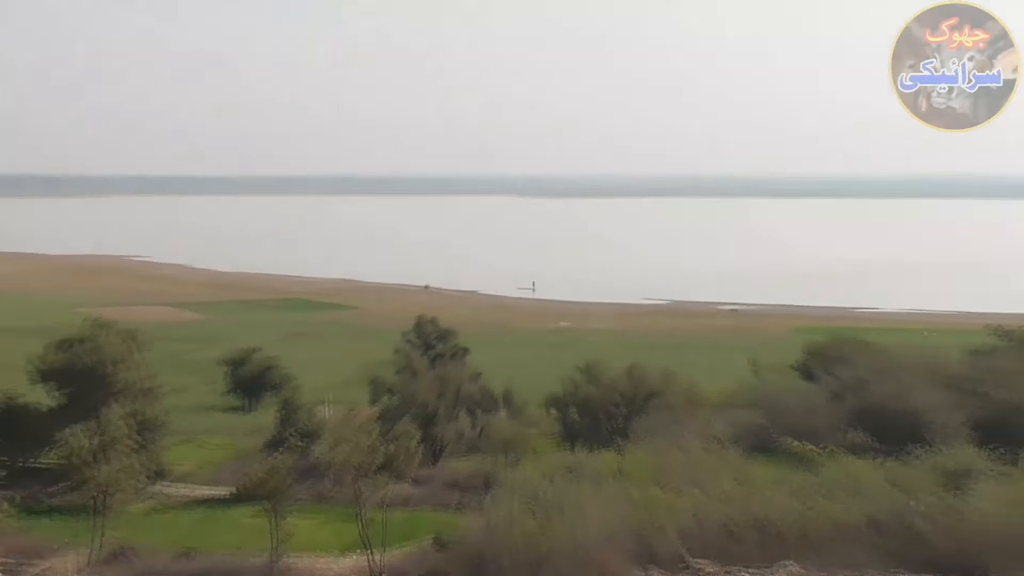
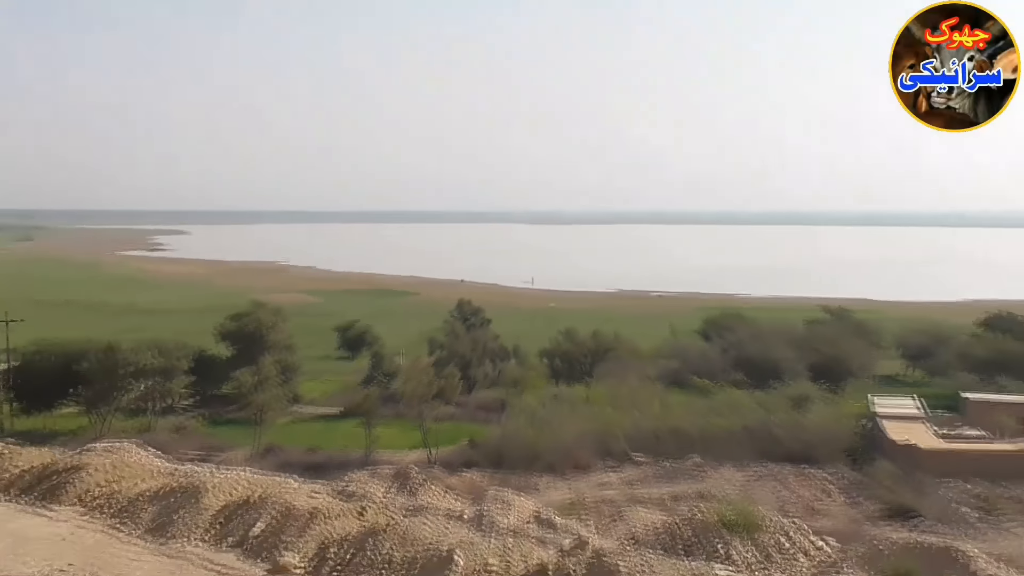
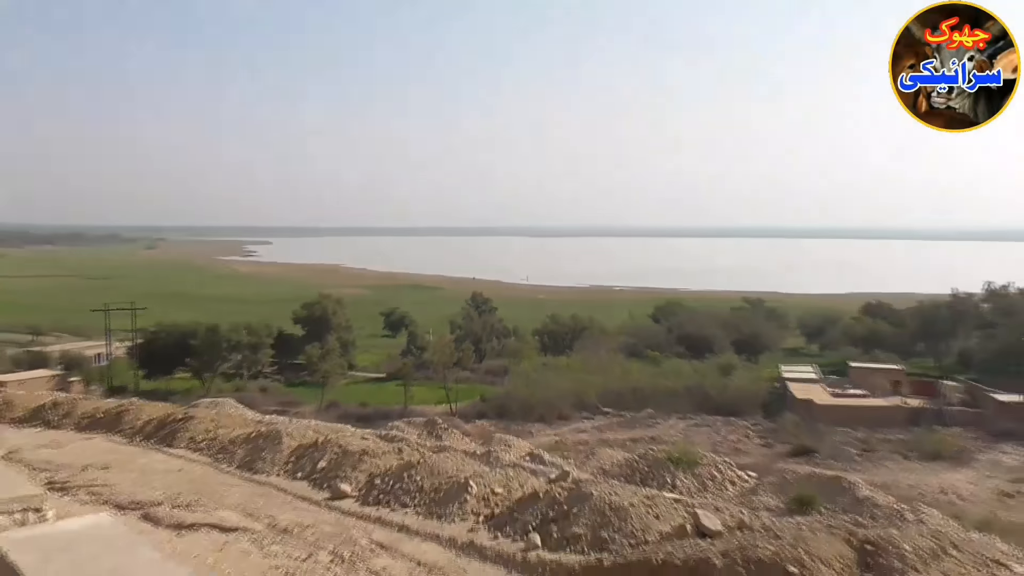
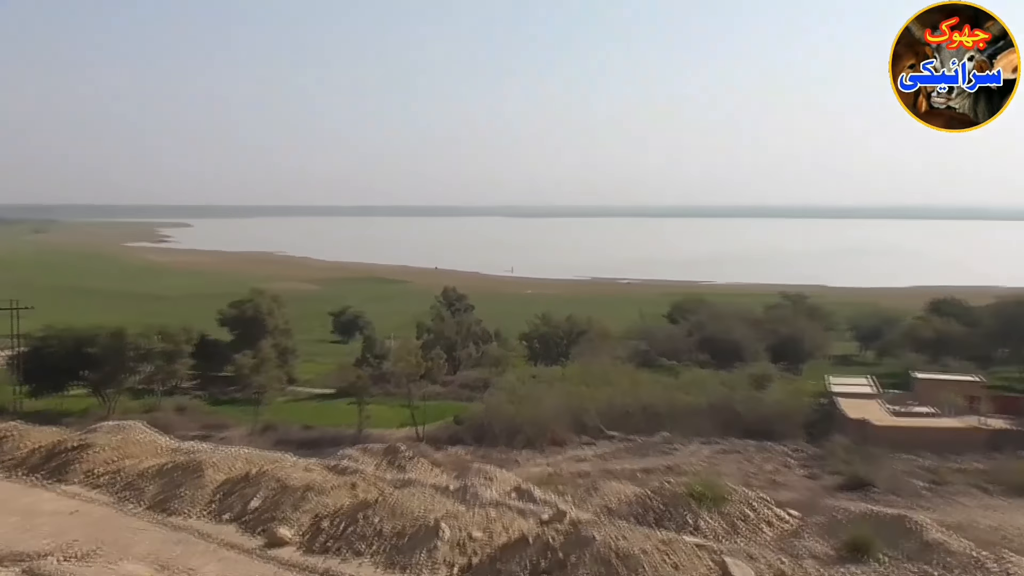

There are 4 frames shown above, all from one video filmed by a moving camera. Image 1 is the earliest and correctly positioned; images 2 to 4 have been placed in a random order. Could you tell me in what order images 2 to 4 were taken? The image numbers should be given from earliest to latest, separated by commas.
2, 3, 4
